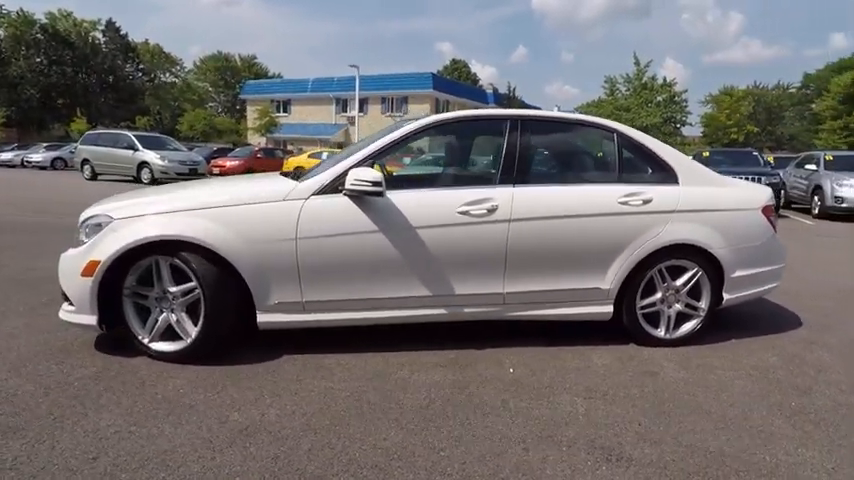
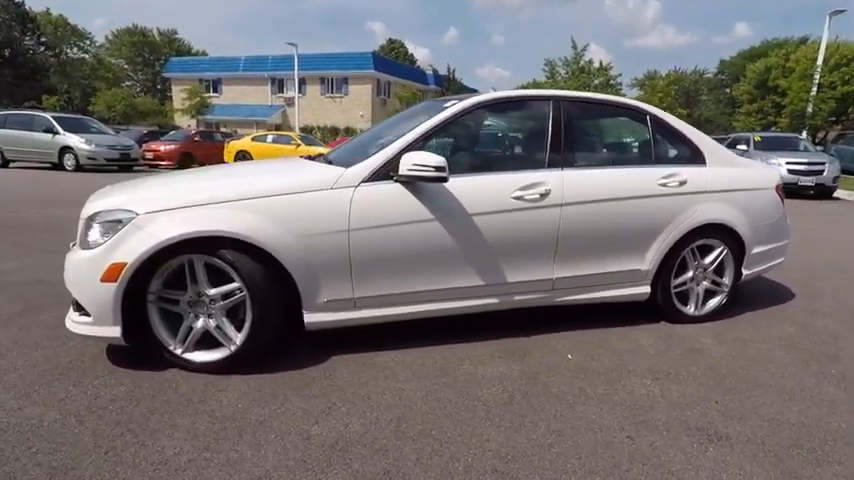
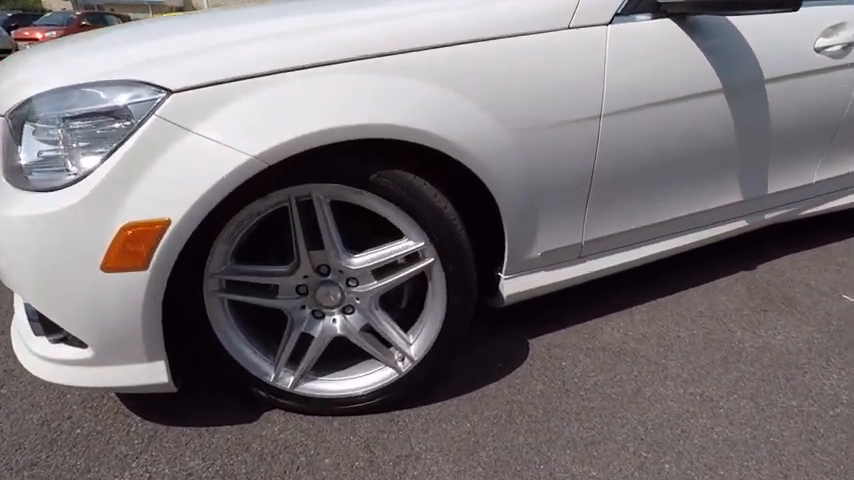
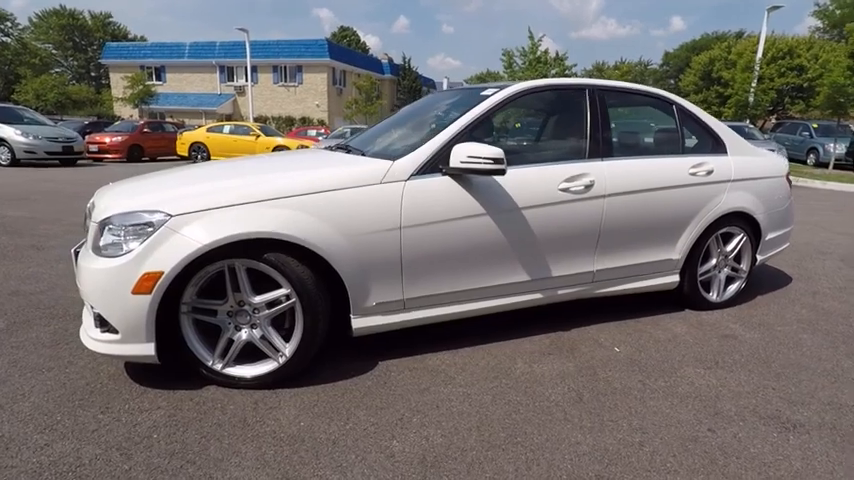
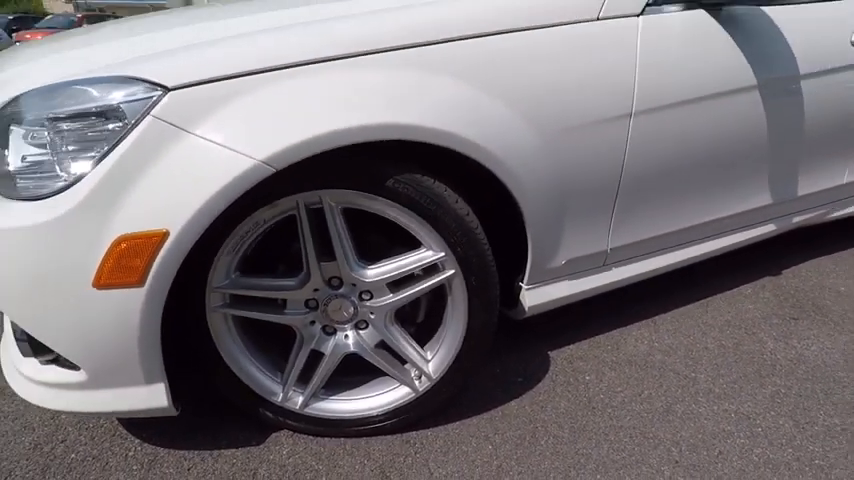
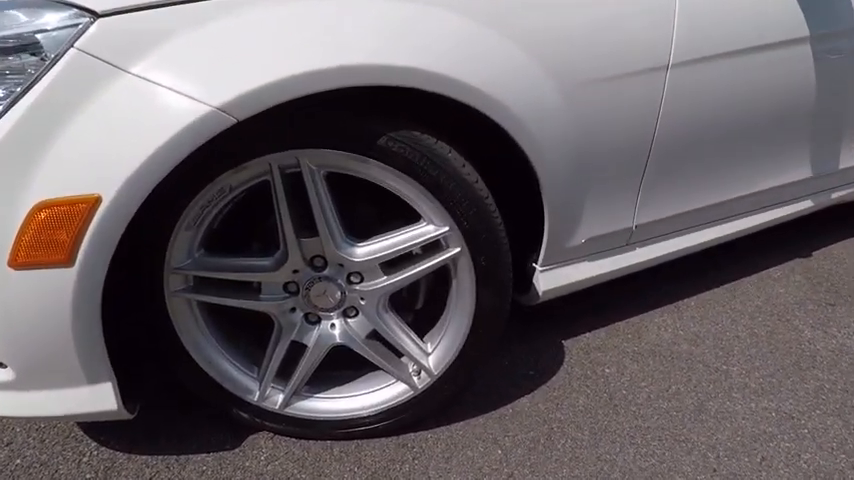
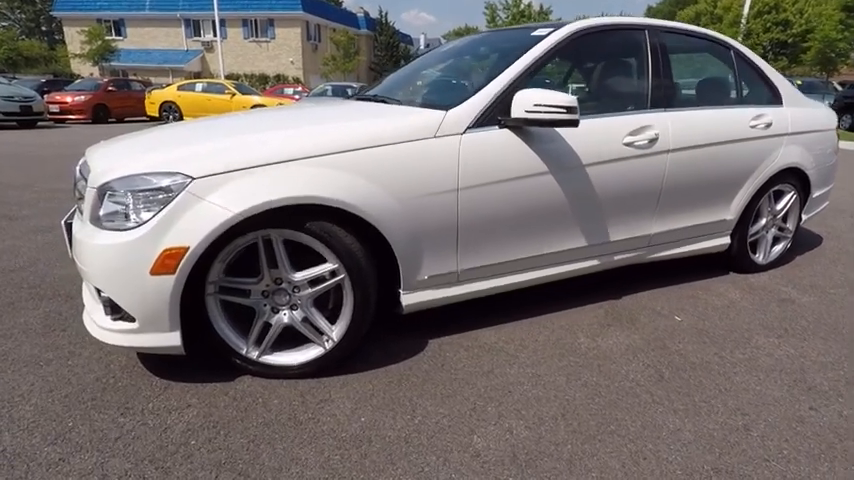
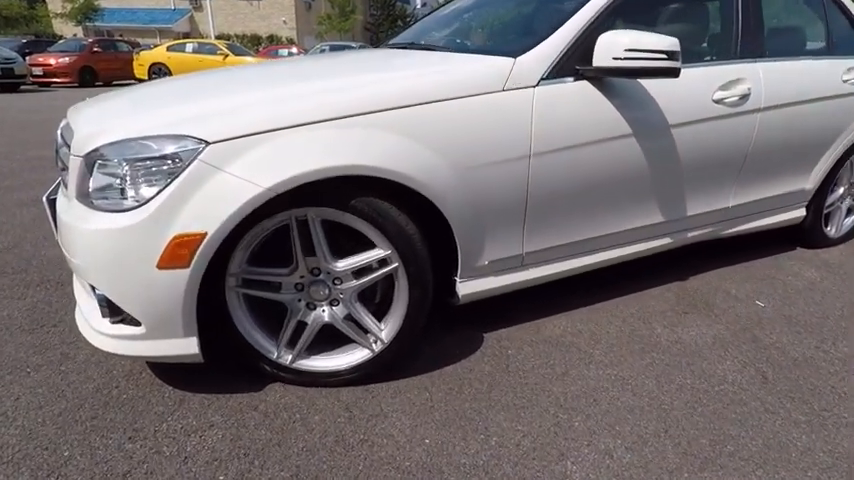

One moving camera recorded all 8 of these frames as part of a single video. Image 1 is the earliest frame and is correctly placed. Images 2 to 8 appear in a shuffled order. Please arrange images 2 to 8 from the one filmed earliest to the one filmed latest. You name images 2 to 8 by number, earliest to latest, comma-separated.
2, 4, 7, 8, 3, 6, 5
